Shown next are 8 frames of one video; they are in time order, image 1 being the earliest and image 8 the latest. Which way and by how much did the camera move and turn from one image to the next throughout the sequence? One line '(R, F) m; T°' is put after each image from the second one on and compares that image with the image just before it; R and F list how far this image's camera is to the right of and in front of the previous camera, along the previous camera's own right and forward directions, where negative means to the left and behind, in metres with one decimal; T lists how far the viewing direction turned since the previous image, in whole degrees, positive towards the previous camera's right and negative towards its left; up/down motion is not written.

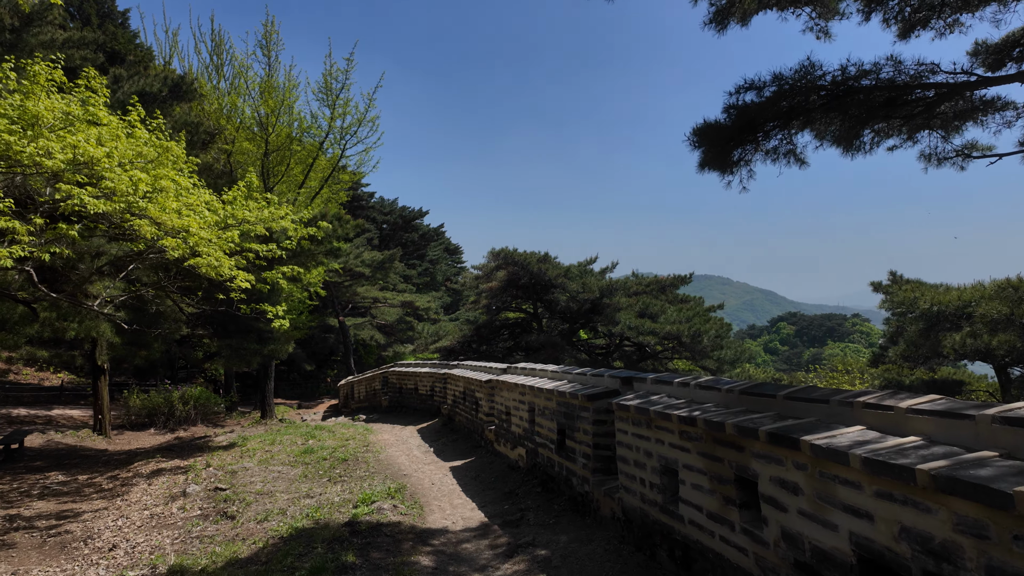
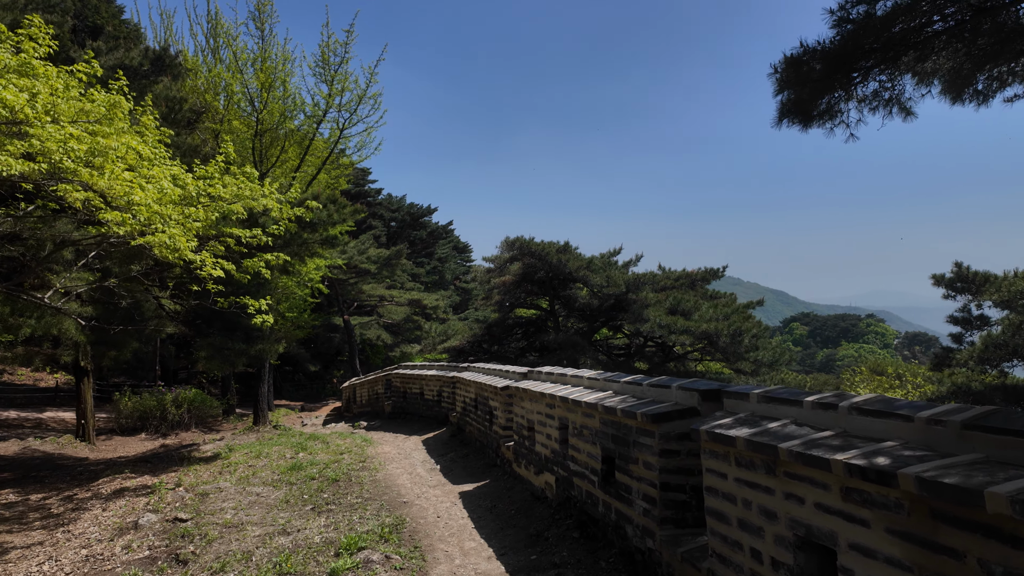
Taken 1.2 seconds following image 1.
(-0.1, +1.2) m; -1°
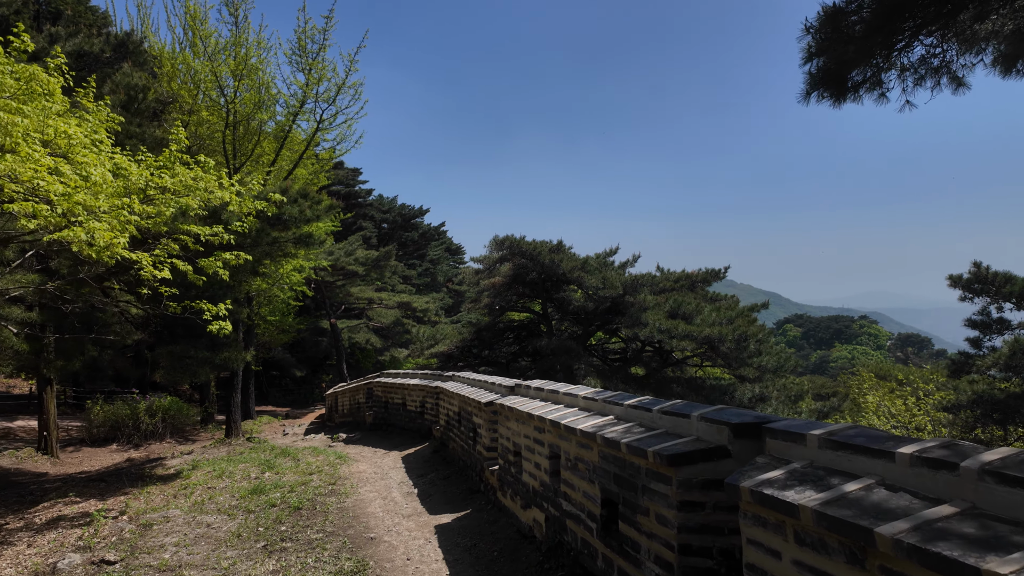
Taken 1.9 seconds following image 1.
(+0.1, +0.7) m; +1°
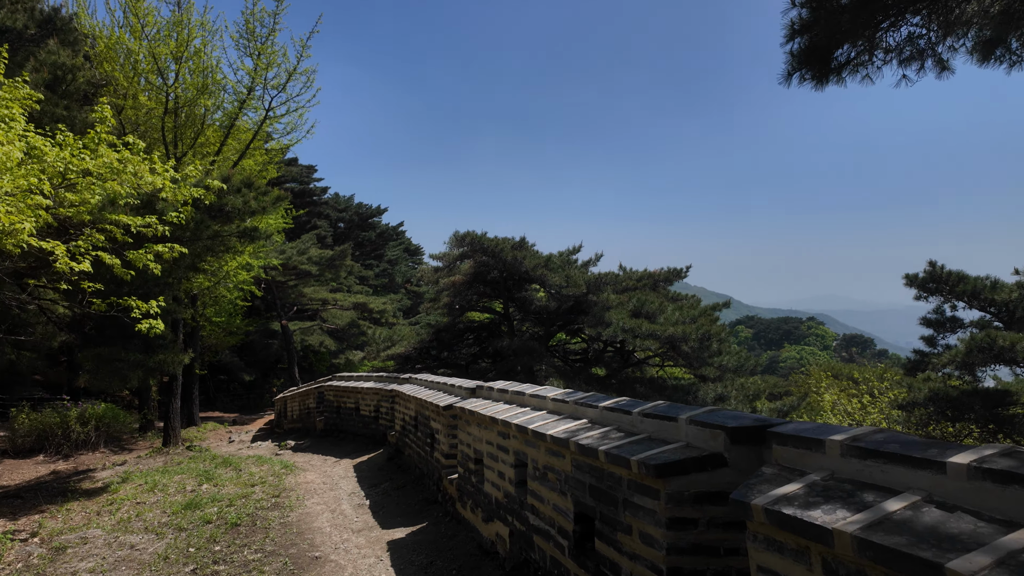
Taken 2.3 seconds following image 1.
(0.0, +0.4) m; +4°
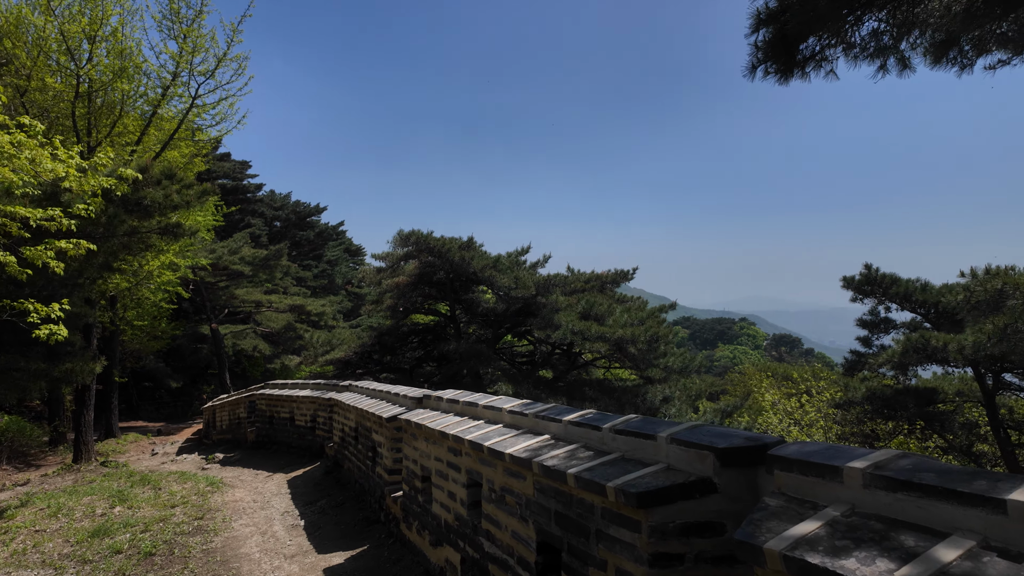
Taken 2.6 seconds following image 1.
(0.0, +0.3) m; +5°
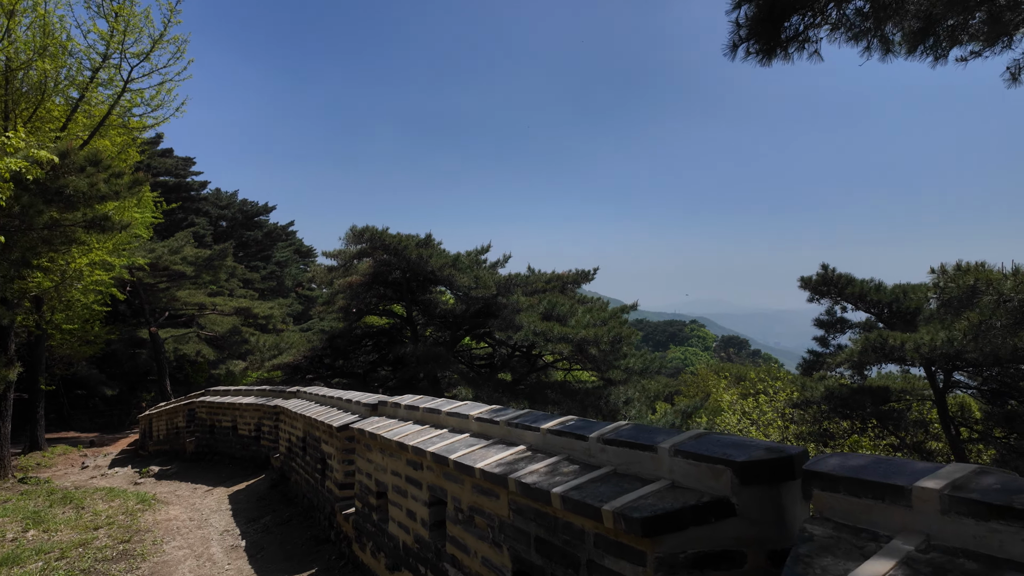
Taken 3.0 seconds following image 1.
(-0.1, +0.3) m; +4°
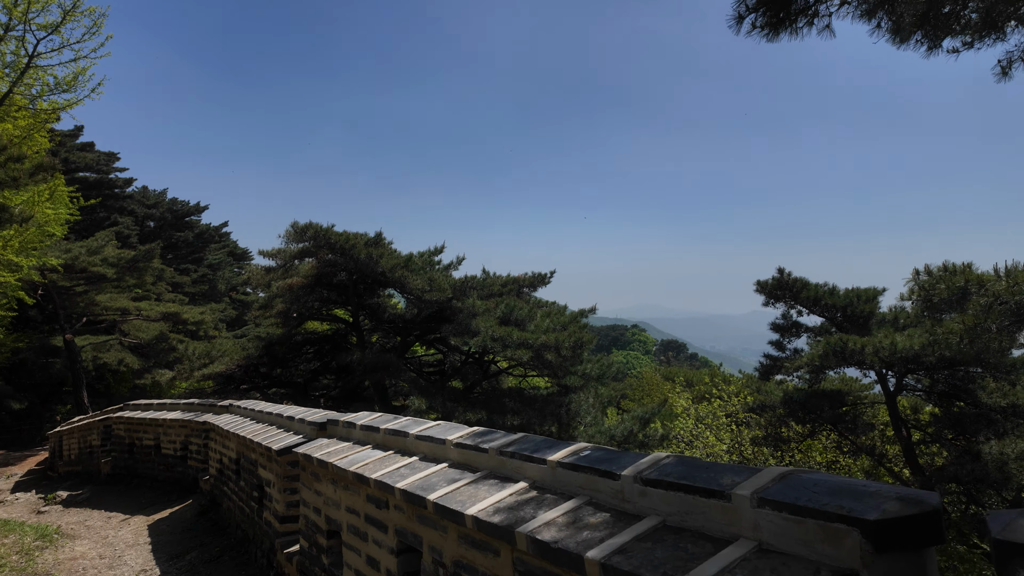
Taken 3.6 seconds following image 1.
(-0.2, +0.5) m; +5°
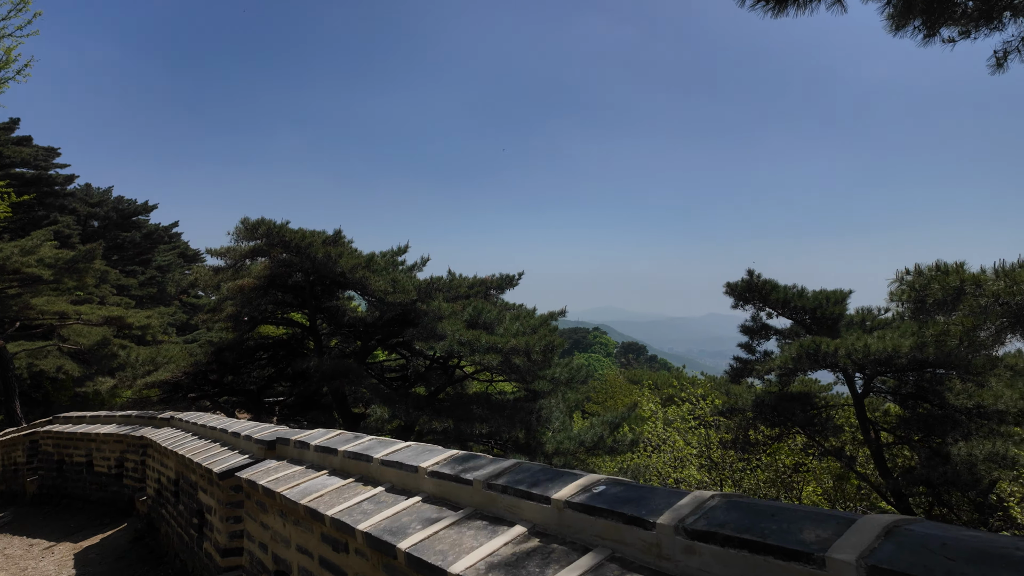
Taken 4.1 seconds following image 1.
(-0.1, +0.4) m; +4°
